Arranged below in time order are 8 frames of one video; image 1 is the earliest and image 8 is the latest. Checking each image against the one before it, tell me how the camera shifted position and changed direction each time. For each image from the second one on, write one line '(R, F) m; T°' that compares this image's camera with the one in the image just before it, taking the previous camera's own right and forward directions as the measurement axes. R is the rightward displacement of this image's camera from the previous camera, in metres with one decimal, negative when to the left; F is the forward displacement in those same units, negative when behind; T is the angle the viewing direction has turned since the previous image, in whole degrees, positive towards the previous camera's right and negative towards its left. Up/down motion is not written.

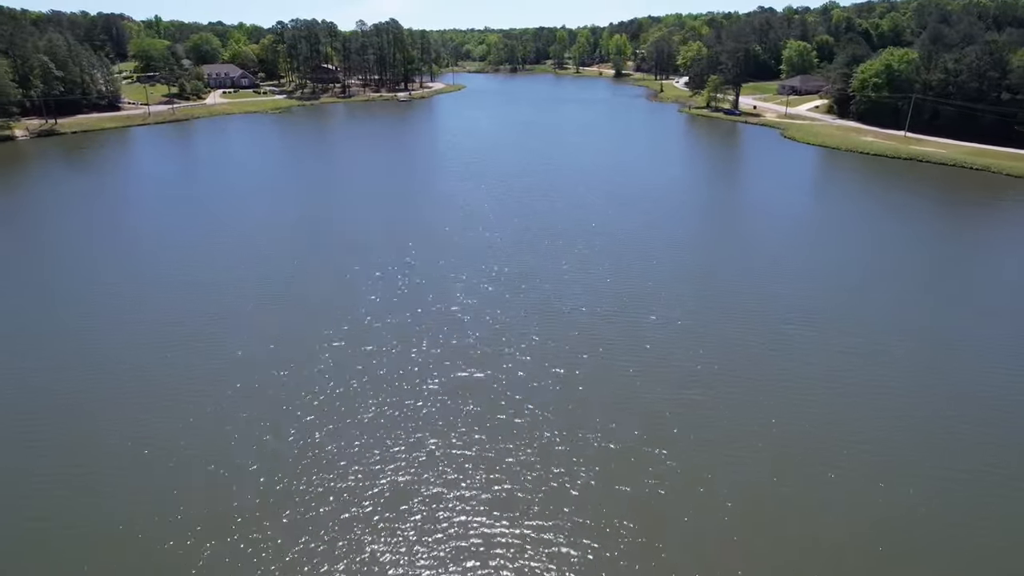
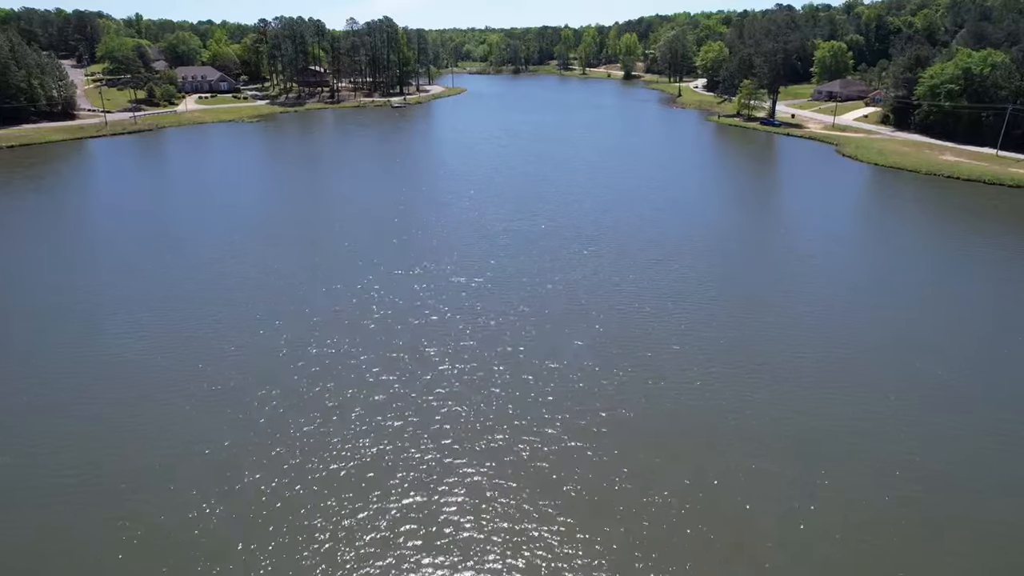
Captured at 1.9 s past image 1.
(-0.6, +7.2) m; 0°
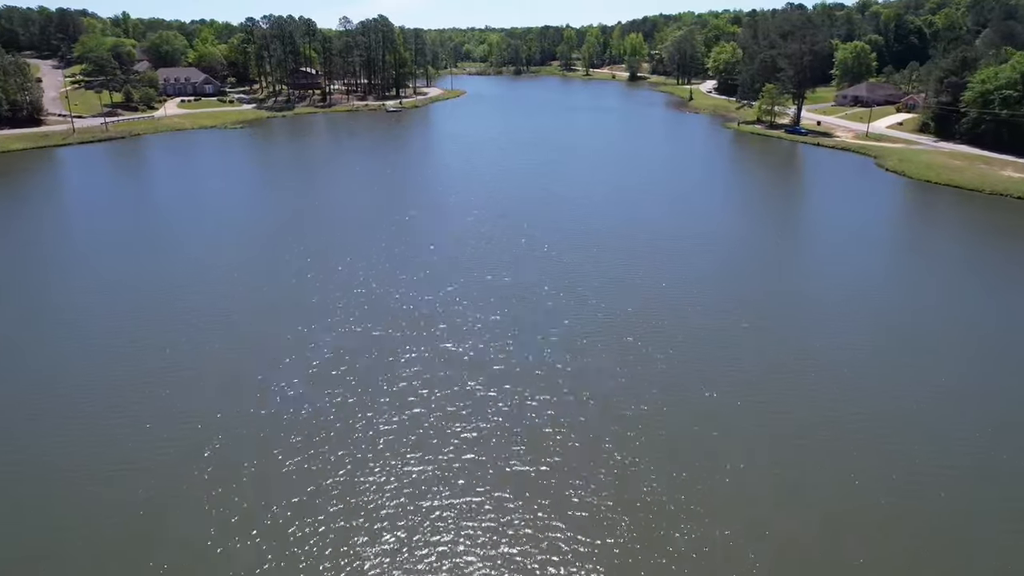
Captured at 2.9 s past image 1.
(-0.3, +4.2) m; 0°
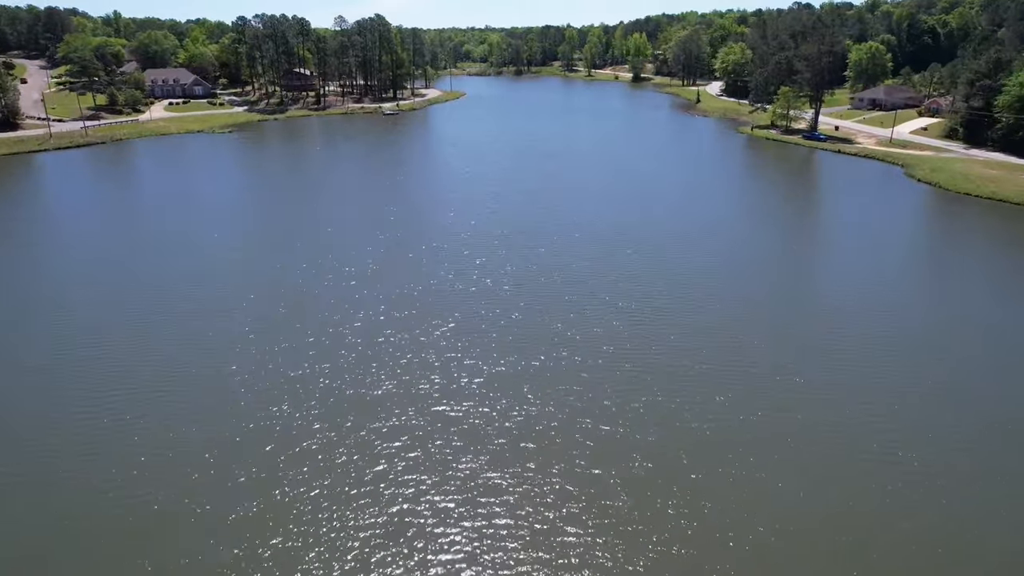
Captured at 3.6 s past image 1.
(-0.2, +2.6) m; 0°
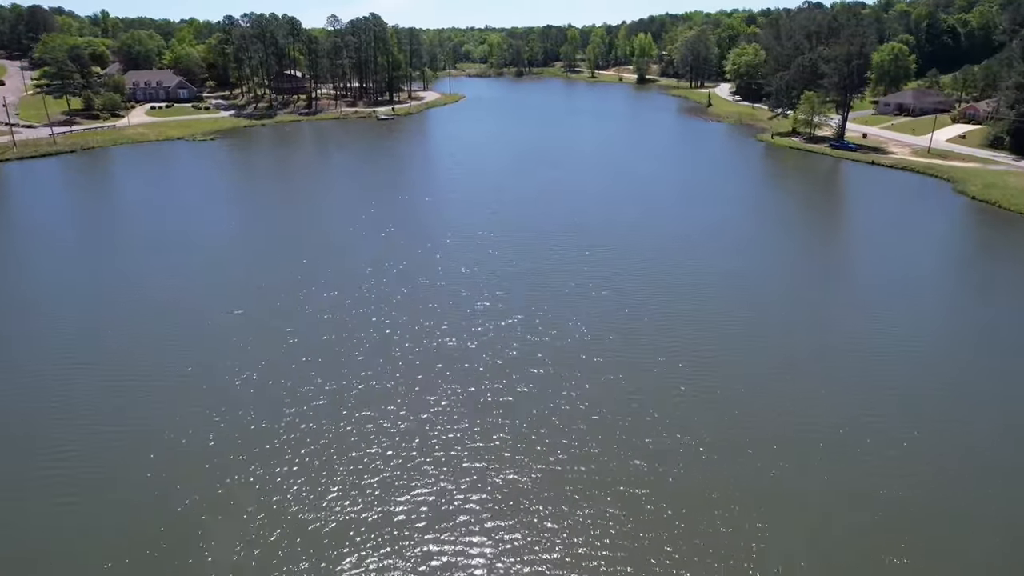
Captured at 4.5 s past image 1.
(-0.2, +3.6) m; 0°
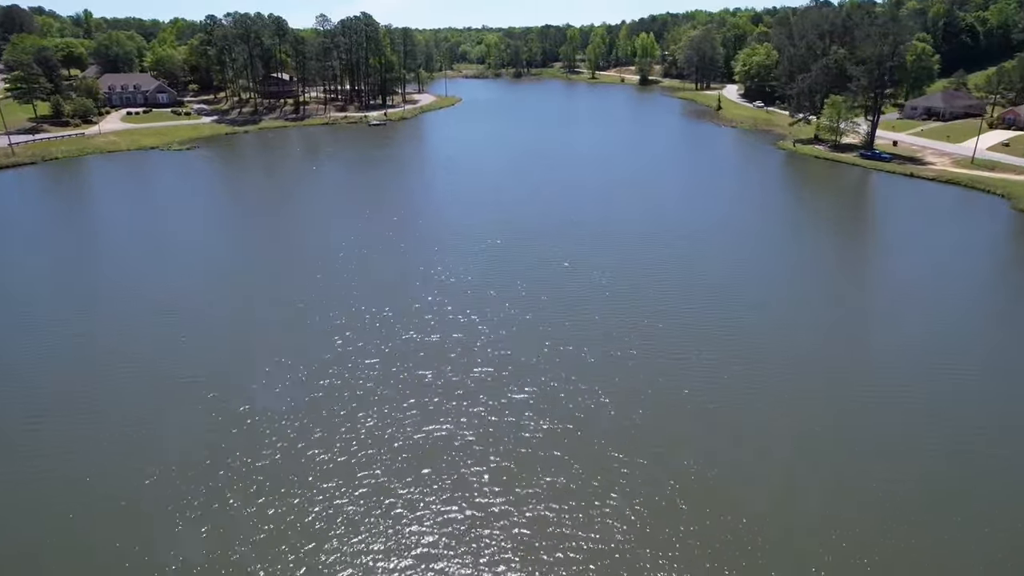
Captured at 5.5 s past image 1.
(-0.3, +3.6) m; 0°
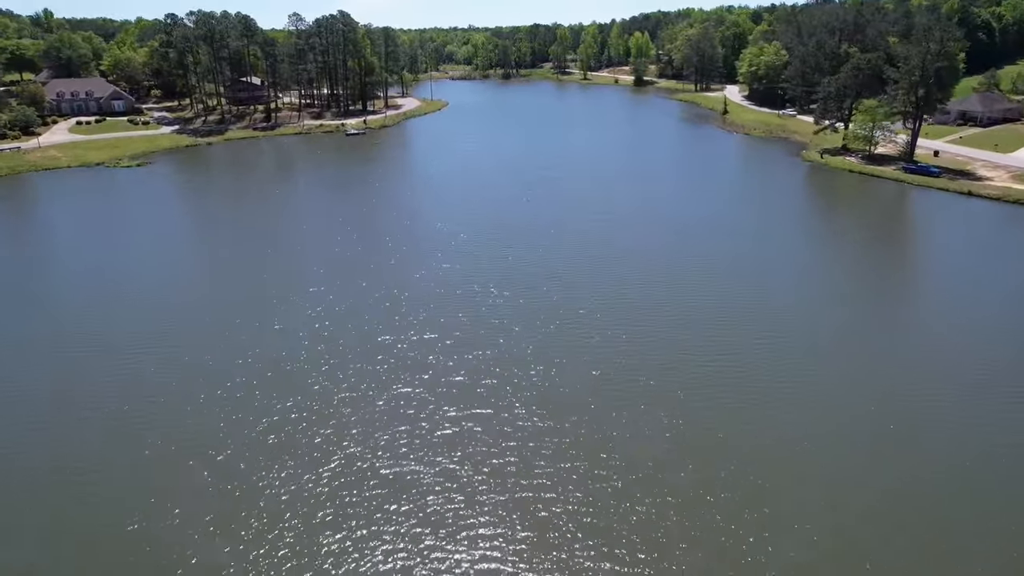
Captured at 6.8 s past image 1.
(-0.4, +5.0) m; +1°
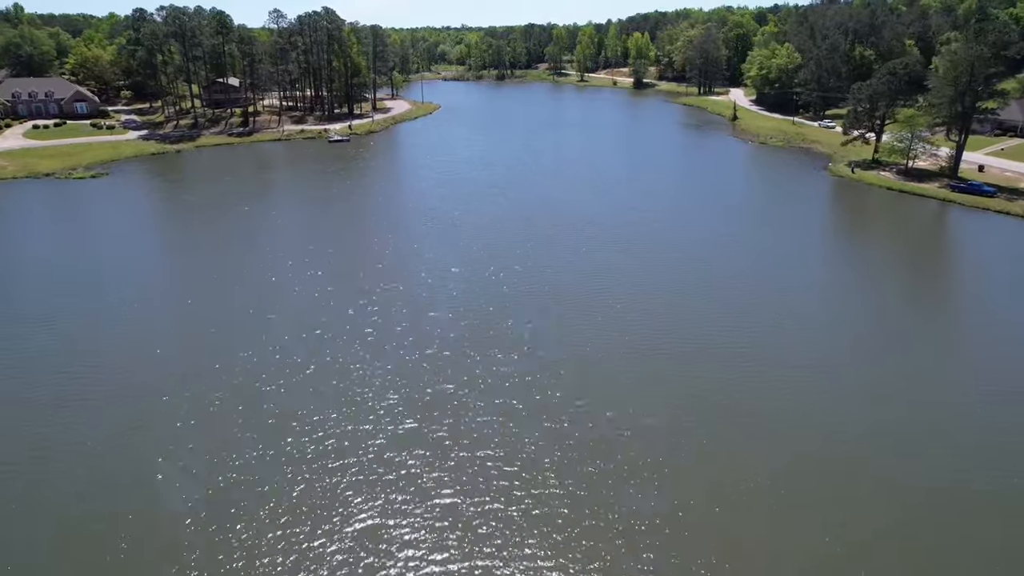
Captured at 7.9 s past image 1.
(-0.4, +4.0) m; +1°
